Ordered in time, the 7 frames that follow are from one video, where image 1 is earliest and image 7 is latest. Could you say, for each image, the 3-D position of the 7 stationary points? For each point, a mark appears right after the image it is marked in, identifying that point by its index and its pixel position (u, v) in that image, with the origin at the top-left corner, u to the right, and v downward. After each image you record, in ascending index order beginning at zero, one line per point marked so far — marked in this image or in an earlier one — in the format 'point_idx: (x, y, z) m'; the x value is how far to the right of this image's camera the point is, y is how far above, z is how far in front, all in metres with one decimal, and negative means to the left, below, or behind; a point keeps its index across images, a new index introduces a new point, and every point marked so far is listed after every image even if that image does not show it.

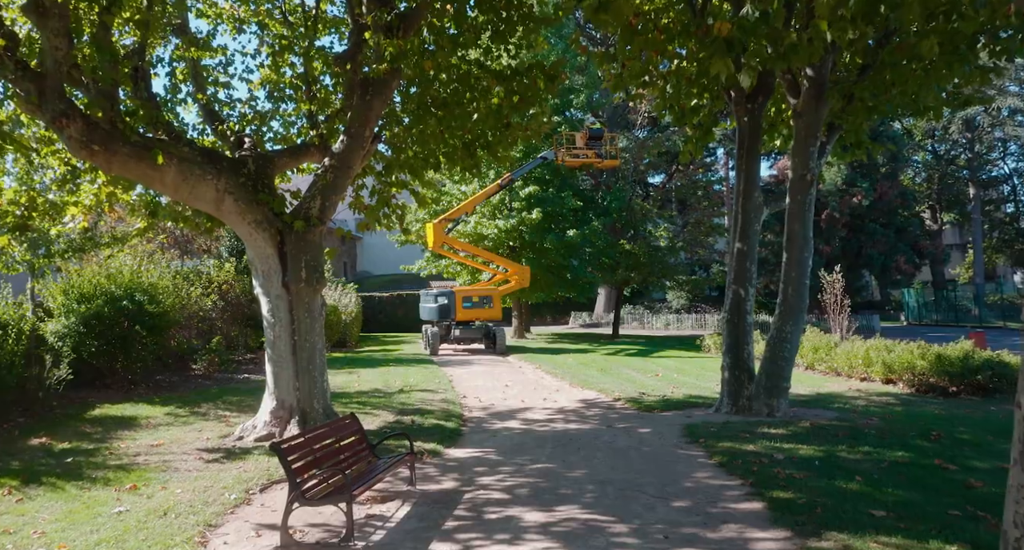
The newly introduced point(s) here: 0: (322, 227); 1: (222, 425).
0: (-2.5, +0.6, +10.4) m
1: (-4.1, -2.1, +11.1) m
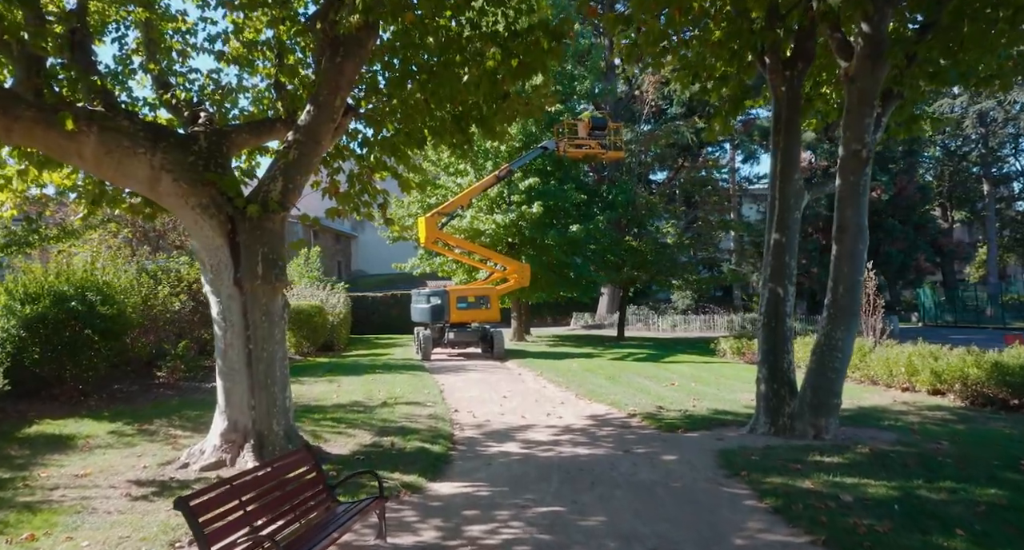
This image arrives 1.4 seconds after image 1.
0: (-2.5, +0.7, +8.7) m
1: (-4.1, -2.1, +9.4) m
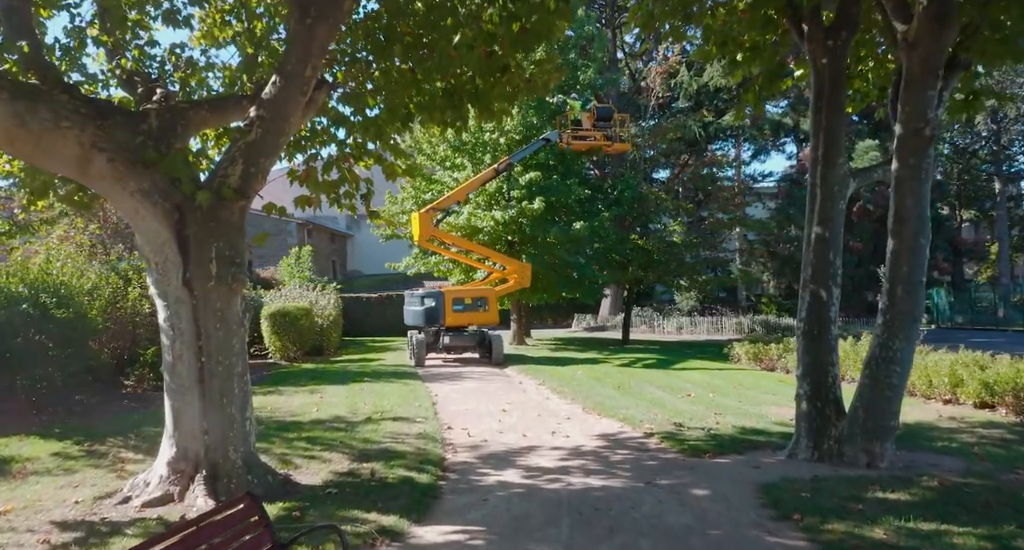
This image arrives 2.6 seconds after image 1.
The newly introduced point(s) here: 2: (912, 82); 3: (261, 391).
0: (-2.5, +0.7, +7.4) m
1: (-4.1, -2.1, +8.1) m
2: (+3.8, +1.8, +7.6) m
3: (-4.4, -2.0, +13.9) m
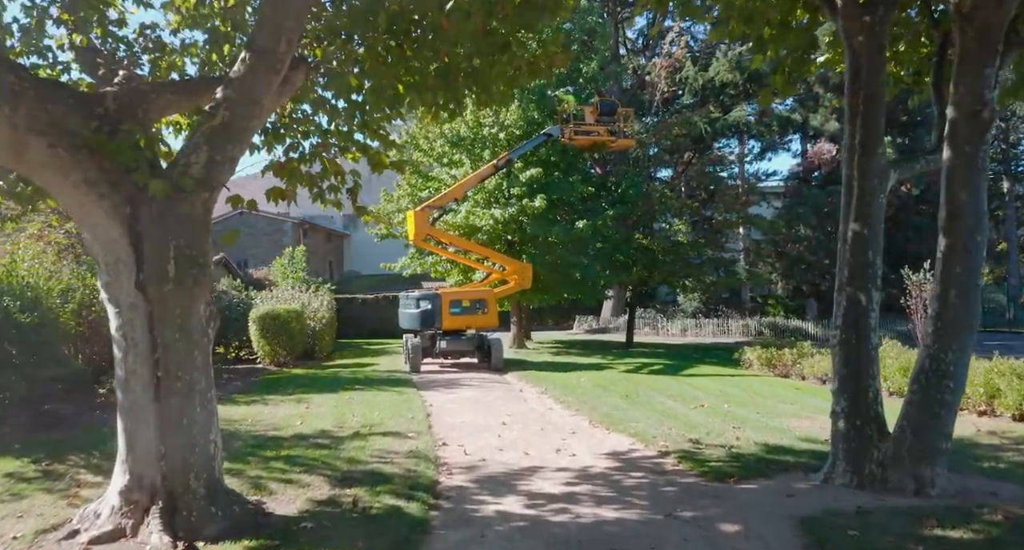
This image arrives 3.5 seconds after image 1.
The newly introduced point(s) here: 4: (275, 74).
0: (-2.5, +0.7, +6.5) m
1: (-4.1, -2.1, +7.2) m
2: (+3.8, +1.8, +6.7) m
3: (-4.4, -2.1, +13.0) m
4: (-2.0, +1.7, +6.9) m
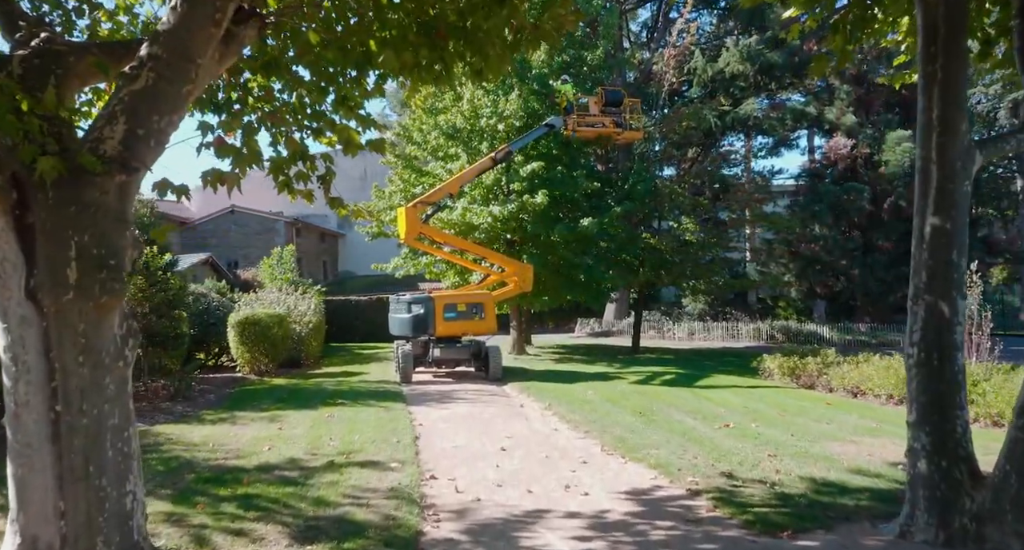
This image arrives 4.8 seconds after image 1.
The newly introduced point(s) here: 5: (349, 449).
0: (-2.5, +0.6, +5.1) m
1: (-4.1, -2.1, +5.8) m
2: (+3.8, +1.8, +5.3) m
3: (-4.4, -2.1, +11.6) m
4: (-2.0, +1.7, +5.4) m
5: (-1.9, -2.0, +9.1) m
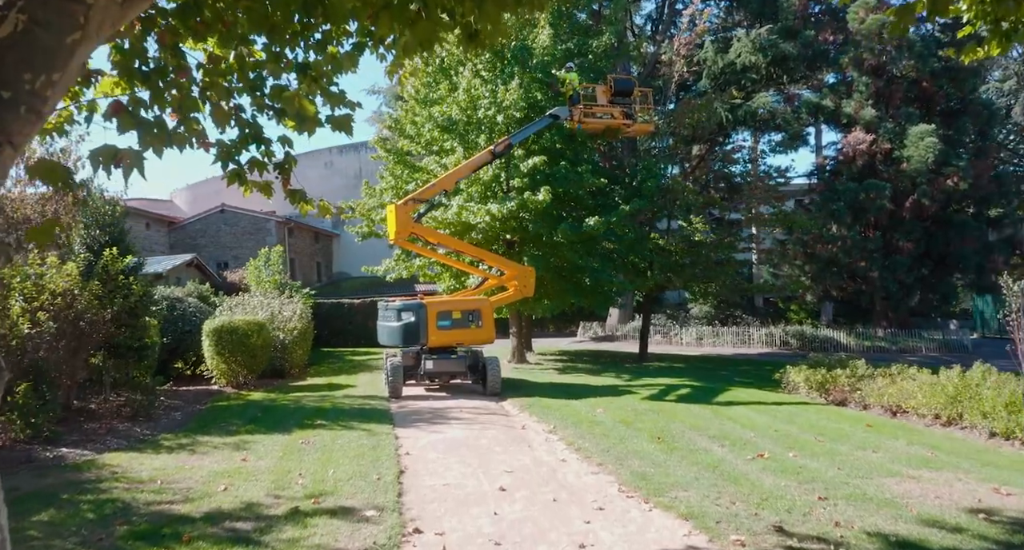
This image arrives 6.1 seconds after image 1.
0: (-2.5, +0.5, +3.7) m
1: (-4.1, -2.2, +4.3) m
2: (+3.8, +1.7, +3.8) m
3: (-4.4, -2.2, +10.2) m
4: (-2.0, +1.6, +4.0) m
5: (-1.9, -2.1, +7.7) m
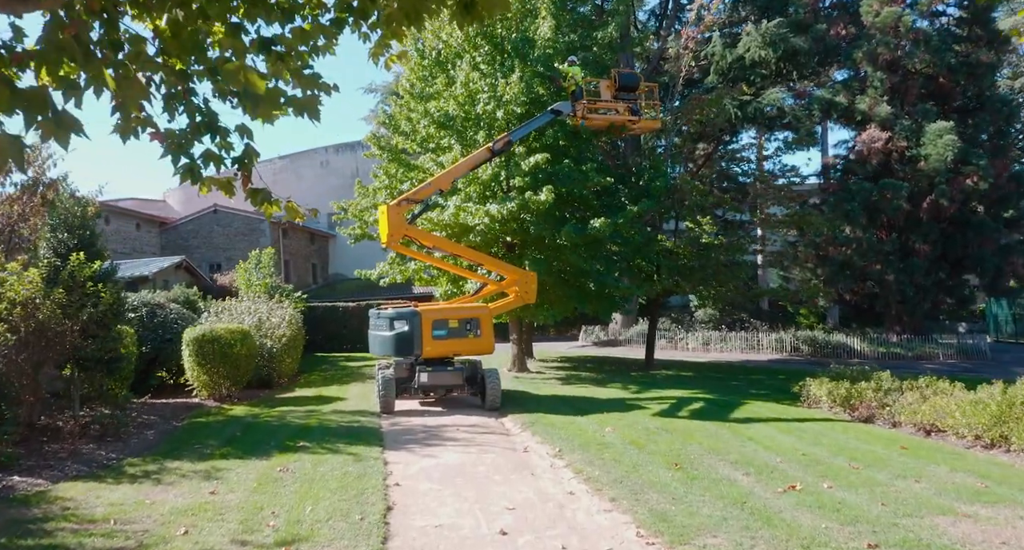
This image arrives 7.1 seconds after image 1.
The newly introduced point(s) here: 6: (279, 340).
0: (-2.5, +0.4, +2.7) m
1: (-4.0, -2.3, +3.3) m
2: (+3.9, +1.6, +2.8) m
3: (-4.4, -2.3, +9.2) m
4: (-2.0, +1.5, +3.0) m
5: (-1.8, -2.2, +6.7) m
6: (-5.3, -1.5, +18.2) m
